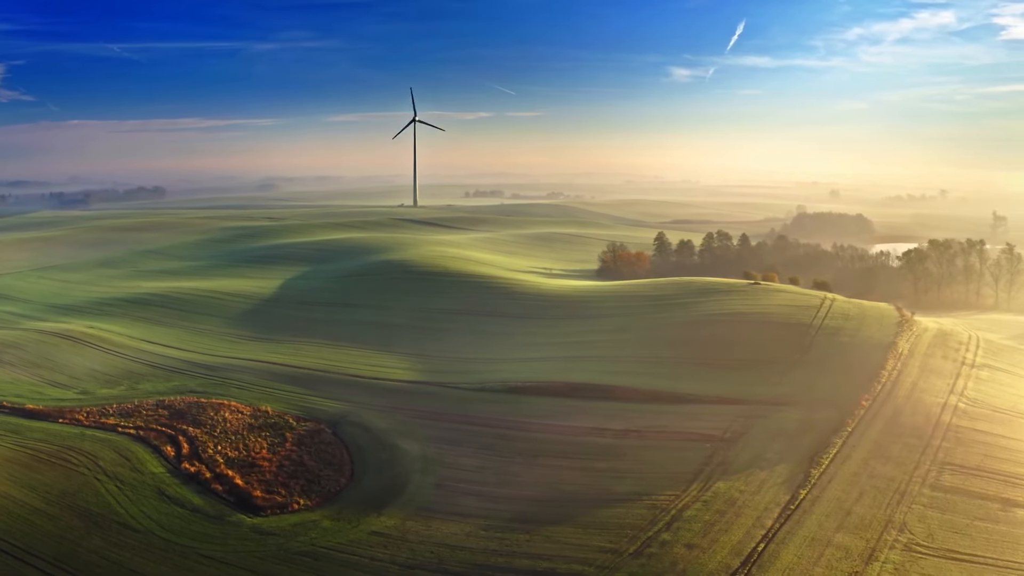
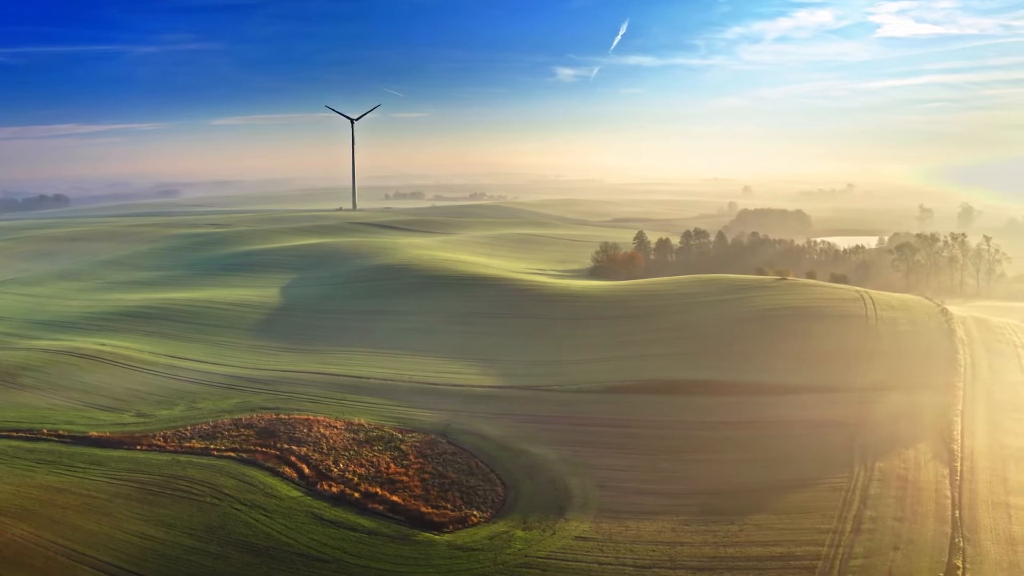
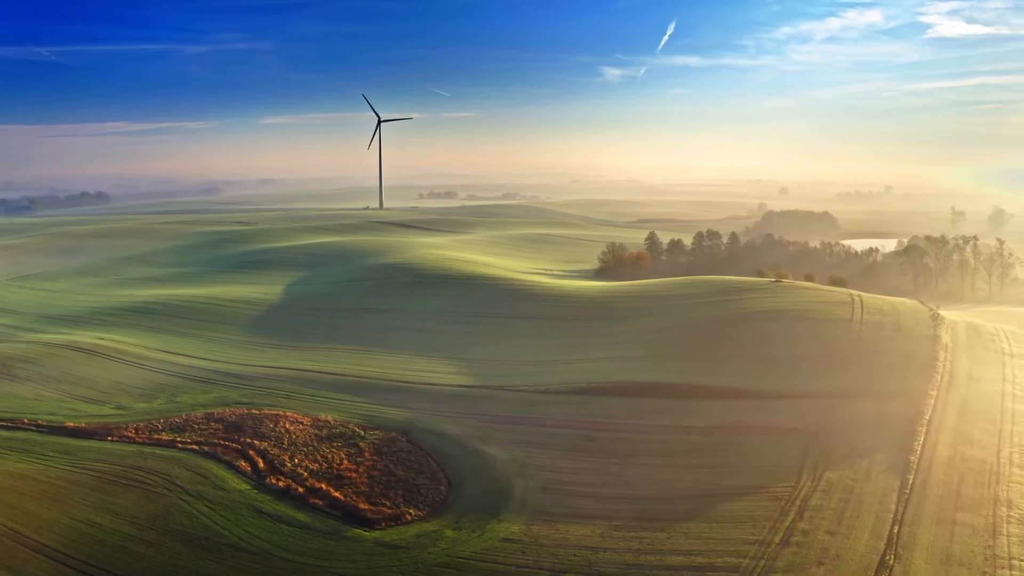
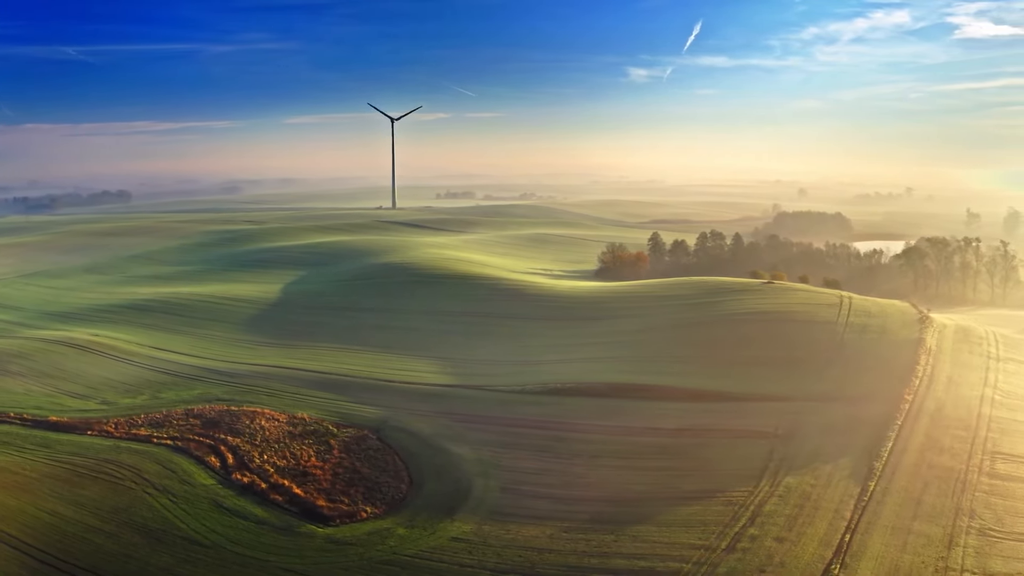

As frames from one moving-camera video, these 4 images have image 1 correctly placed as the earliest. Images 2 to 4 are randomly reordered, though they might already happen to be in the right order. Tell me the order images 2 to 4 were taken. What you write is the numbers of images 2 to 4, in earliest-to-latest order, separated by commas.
4, 3, 2
